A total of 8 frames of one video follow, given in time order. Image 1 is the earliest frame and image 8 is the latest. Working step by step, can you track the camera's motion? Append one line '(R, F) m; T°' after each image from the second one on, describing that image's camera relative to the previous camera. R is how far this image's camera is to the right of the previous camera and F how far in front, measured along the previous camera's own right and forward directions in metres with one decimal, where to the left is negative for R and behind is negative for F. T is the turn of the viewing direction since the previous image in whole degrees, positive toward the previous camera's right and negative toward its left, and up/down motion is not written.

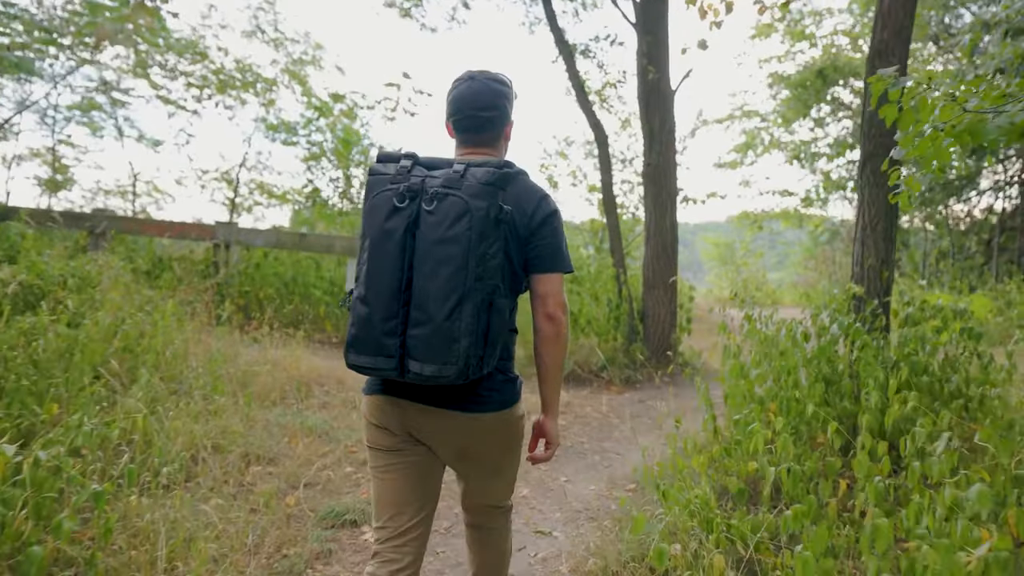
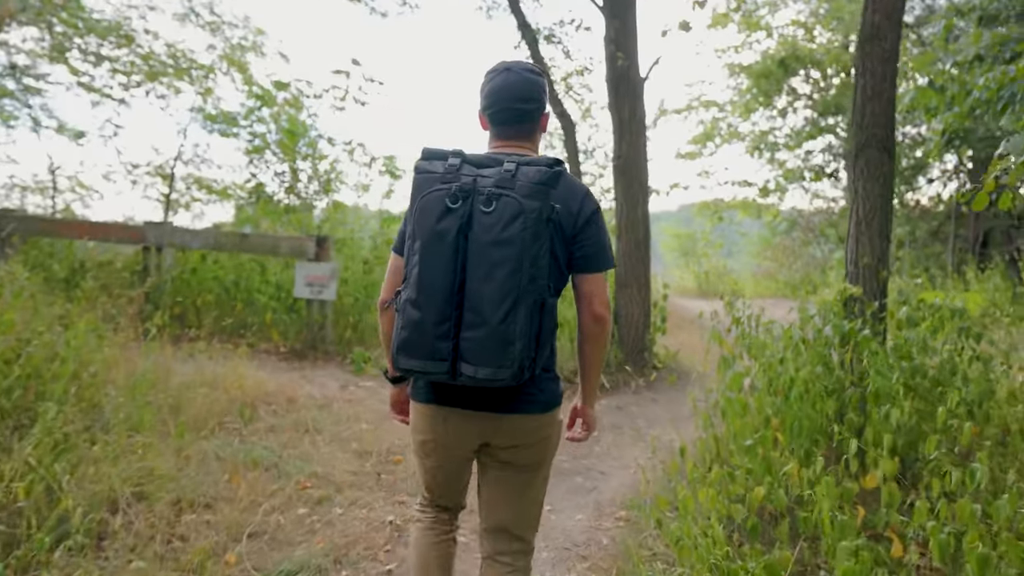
(-0.1, +0.6) m; +4°
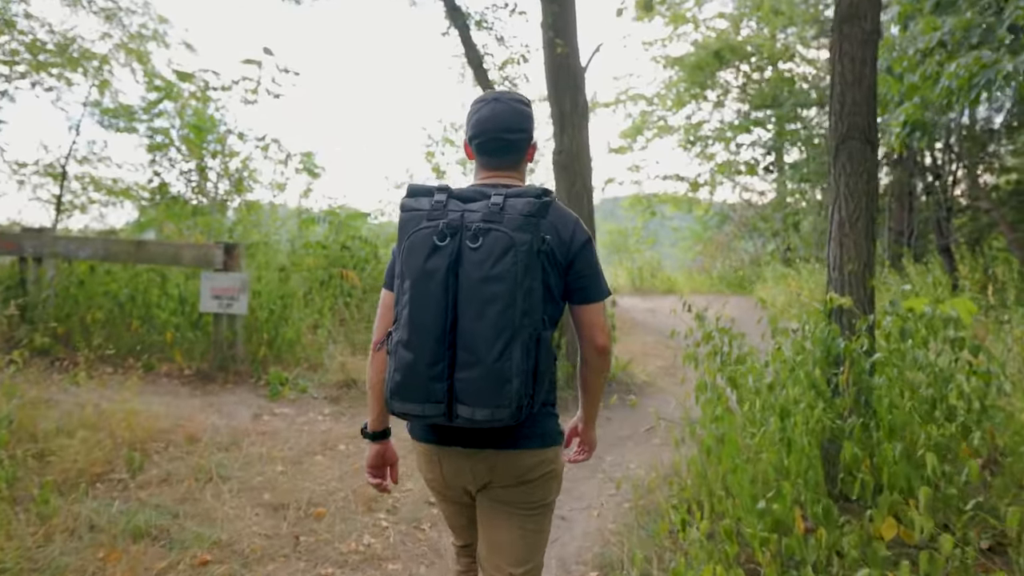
(-0.1, +0.7) m; +6°
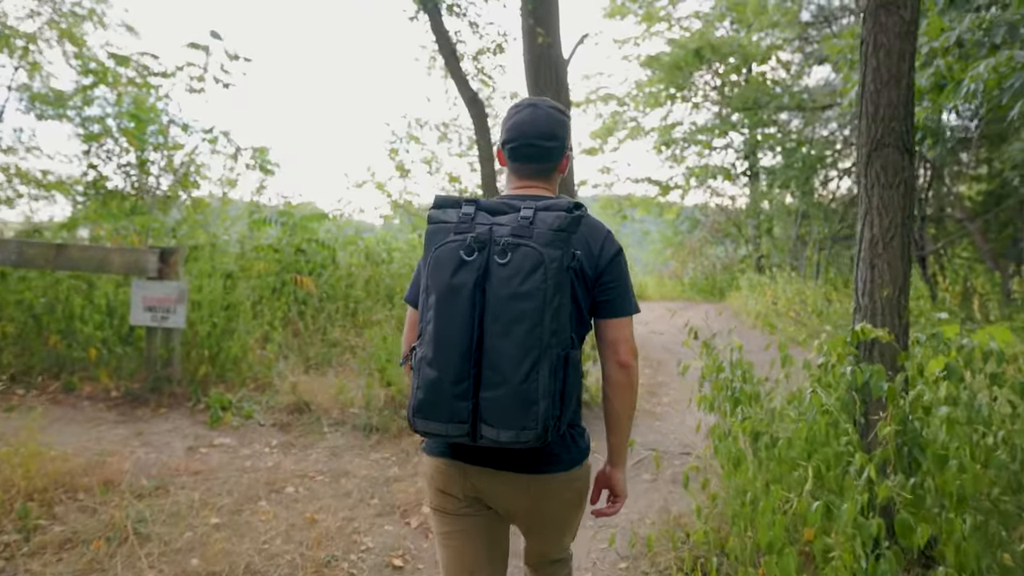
(-0.1, +0.7) m; +3°
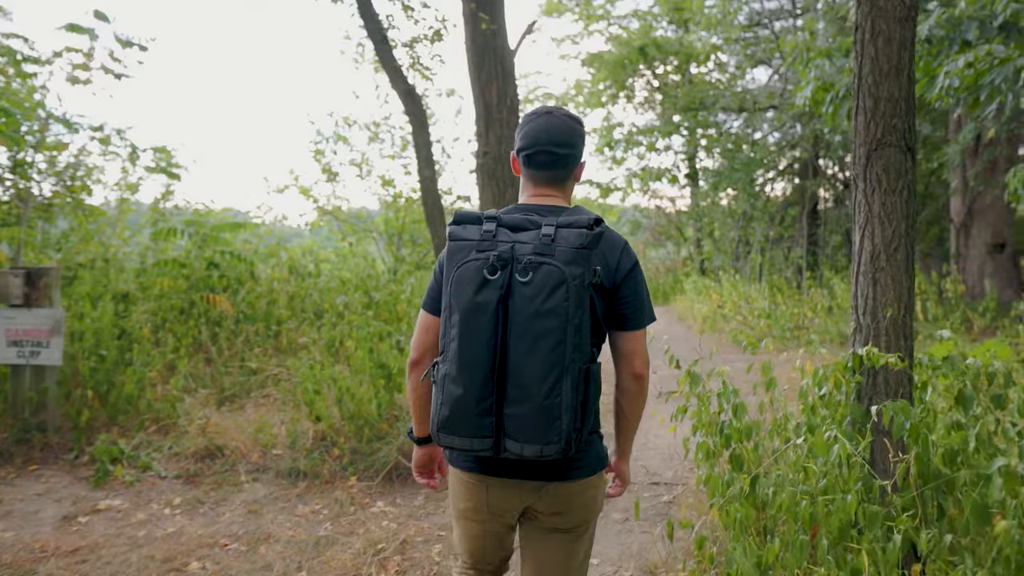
(-0.1, +0.7) m; +6°
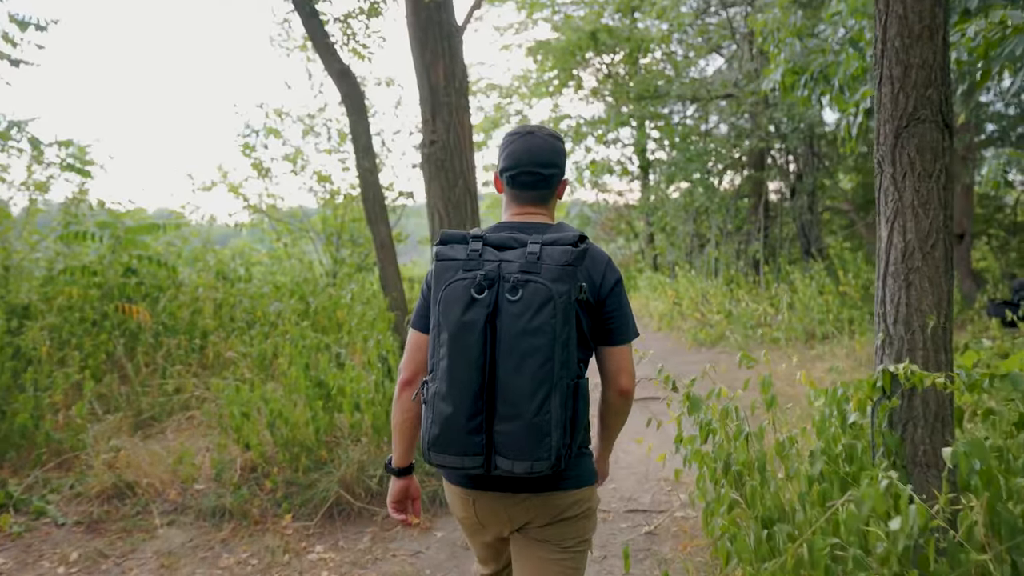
(-0.1, +0.6) m; +5°
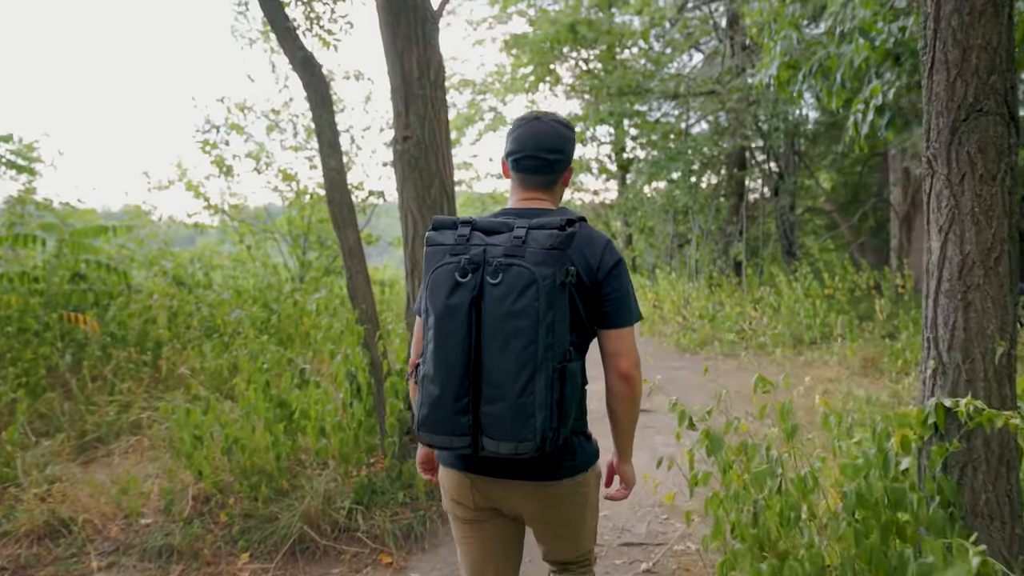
(-0.1, +0.4) m; +2°
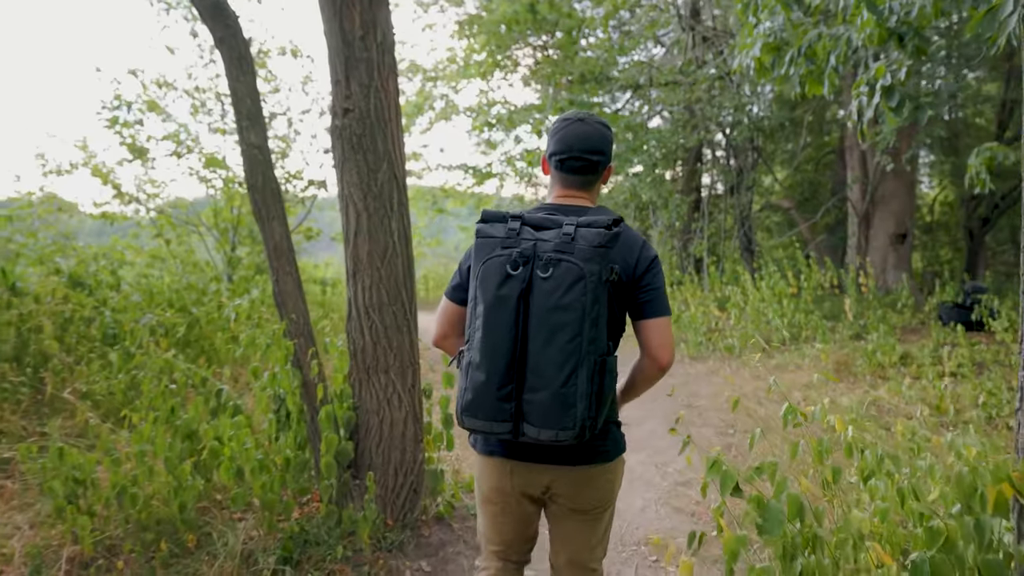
(-0.1, +0.7) m; +4°
